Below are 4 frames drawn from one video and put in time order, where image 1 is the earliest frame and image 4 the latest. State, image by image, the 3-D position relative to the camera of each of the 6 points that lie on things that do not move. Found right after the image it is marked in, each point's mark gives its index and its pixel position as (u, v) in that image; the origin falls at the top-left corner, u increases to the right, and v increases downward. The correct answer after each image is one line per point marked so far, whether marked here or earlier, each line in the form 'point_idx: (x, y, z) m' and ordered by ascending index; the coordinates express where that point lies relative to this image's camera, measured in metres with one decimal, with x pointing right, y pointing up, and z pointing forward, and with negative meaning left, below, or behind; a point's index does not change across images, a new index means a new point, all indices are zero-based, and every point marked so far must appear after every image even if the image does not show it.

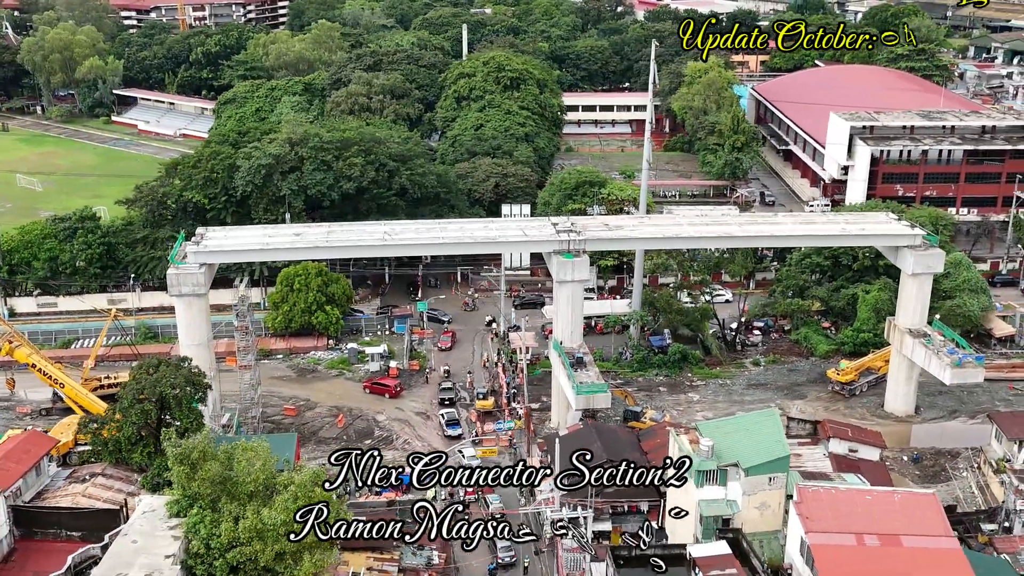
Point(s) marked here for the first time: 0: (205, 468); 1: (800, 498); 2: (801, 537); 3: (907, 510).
0: (-5.7, -3.4, +19.9) m
1: (+5.6, -4.0, +20.0) m
2: (+5.4, -4.6, +19.2) m
3: (+7.5, -4.2, +19.7) m
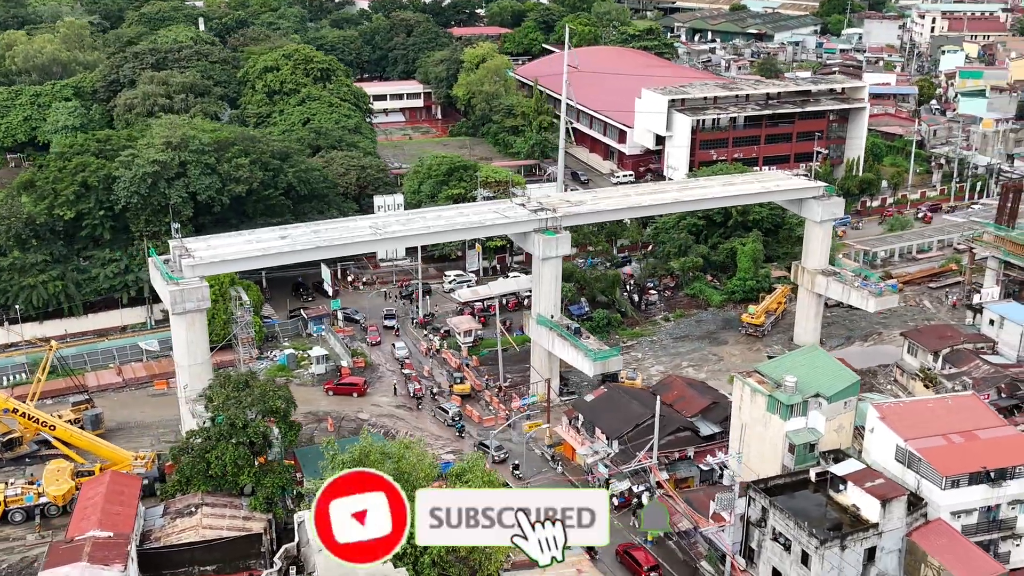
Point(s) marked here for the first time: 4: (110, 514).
0: (-2.5, -3.4, +19.4) m
1: (+8.2, -2.8, +23.0) m
2: (+8.3, -3.3, +22.3) m
3: (+10.1, -2.7, +23.4) m
4: (-7.5, -4.2, +19.4) m
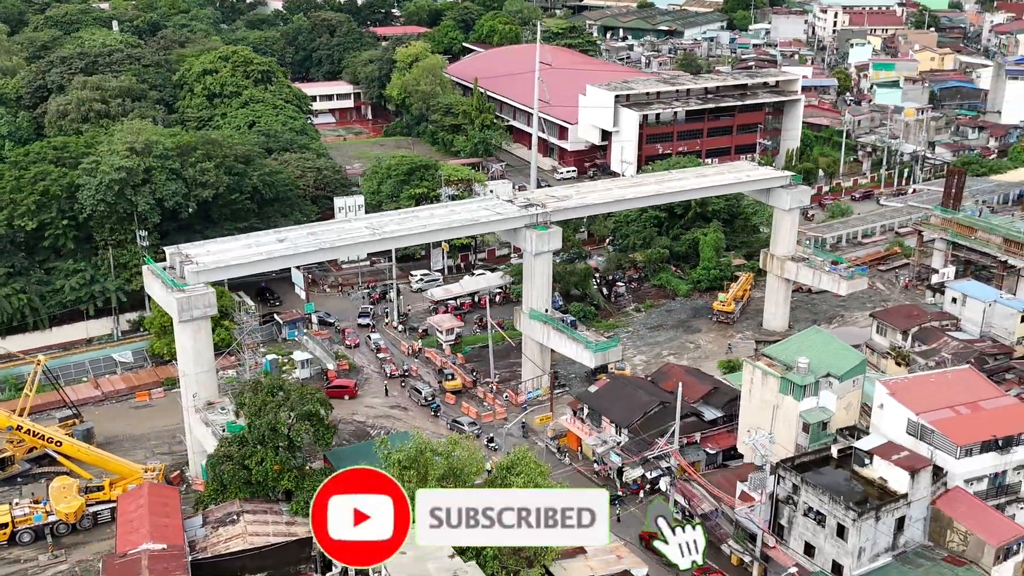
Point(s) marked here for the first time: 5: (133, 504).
0: (-1.5, -3.3, +19.5) m
1: (+8.7, -2.4, +24.0) m
2: (+8.9, -2.9, +23.3) m
3: (+10.6, -2.2, +24.6) m
4: (-6.5, -4.4, +19.0) m
5: (-7.2, -4.1, +19.7) m
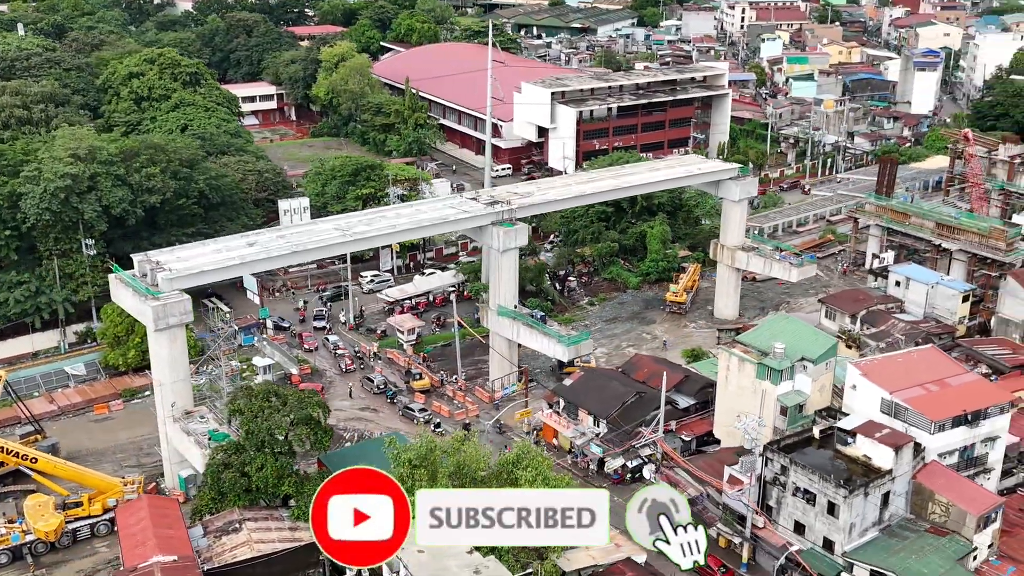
0: (-1.4, -3.3, +19.5) m
1: (+8.4, -2.0, +25.0) m
2: (+8.7, -2.5, +24.3) m
3: (+10.2, -1.8, +25.7) m
4: (-6.2, -4.5, +18.6) m
5: (-7.0, -4.2, +19.2) m
